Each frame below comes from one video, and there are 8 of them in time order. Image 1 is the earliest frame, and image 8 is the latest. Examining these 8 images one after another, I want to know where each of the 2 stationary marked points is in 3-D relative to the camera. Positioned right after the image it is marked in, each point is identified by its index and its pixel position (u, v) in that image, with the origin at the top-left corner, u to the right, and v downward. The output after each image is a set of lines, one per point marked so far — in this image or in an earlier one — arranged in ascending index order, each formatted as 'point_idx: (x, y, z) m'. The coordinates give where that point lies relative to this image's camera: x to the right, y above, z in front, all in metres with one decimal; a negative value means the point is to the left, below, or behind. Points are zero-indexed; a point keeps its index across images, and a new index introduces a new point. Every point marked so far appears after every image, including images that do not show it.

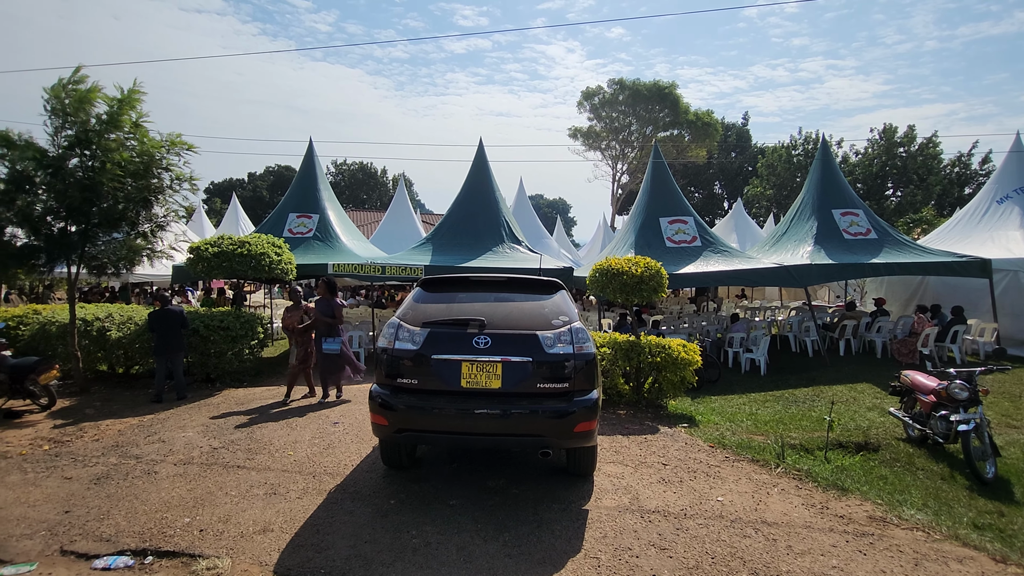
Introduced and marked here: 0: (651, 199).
0: (+3.8, +2.4, +13.7) m
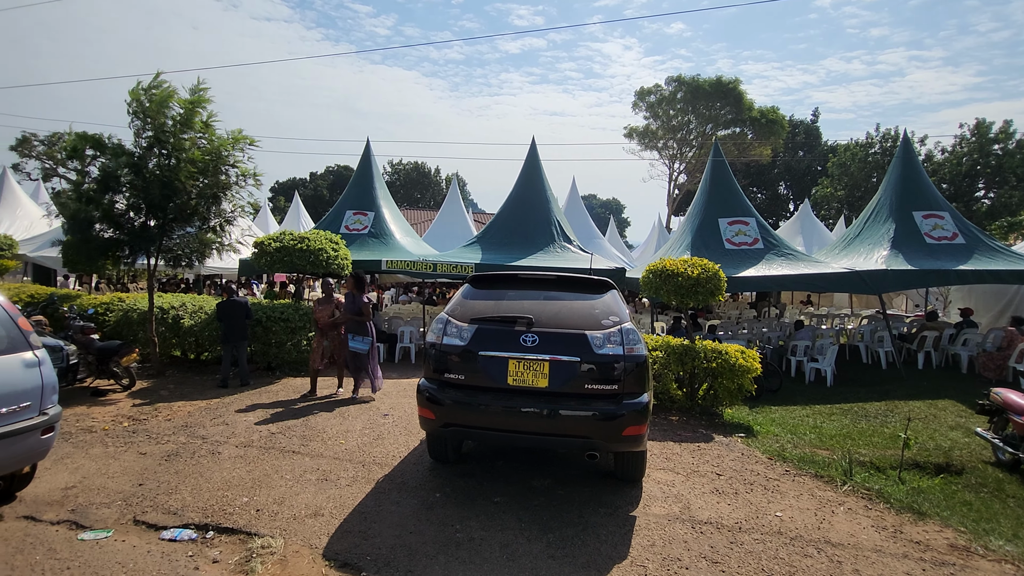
0: (+5.2, +2.3, +13.3) m
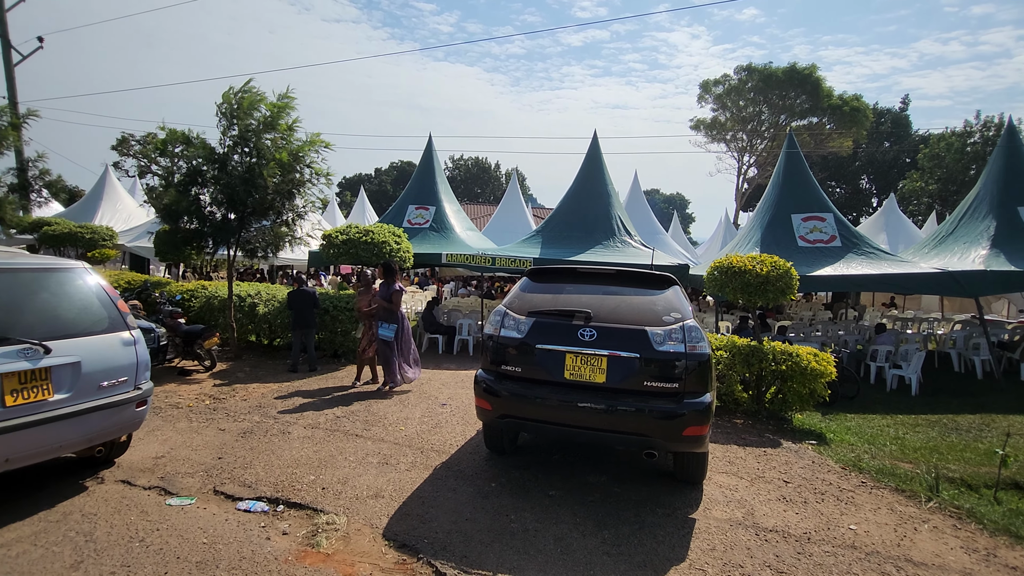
0: (+6.7, +2.3, +12.6) m
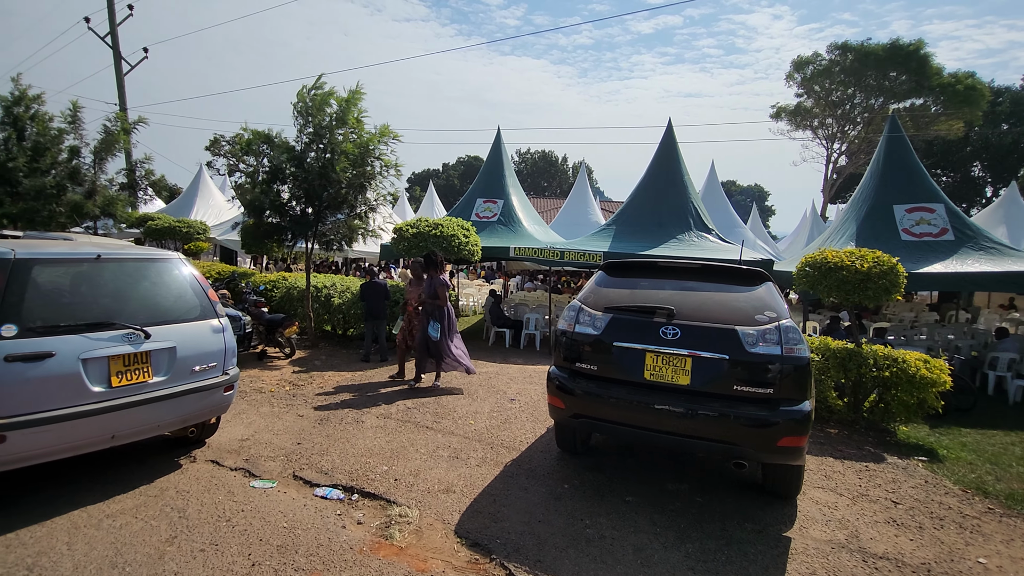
0: (+8.3, +2.4, +11.5) m
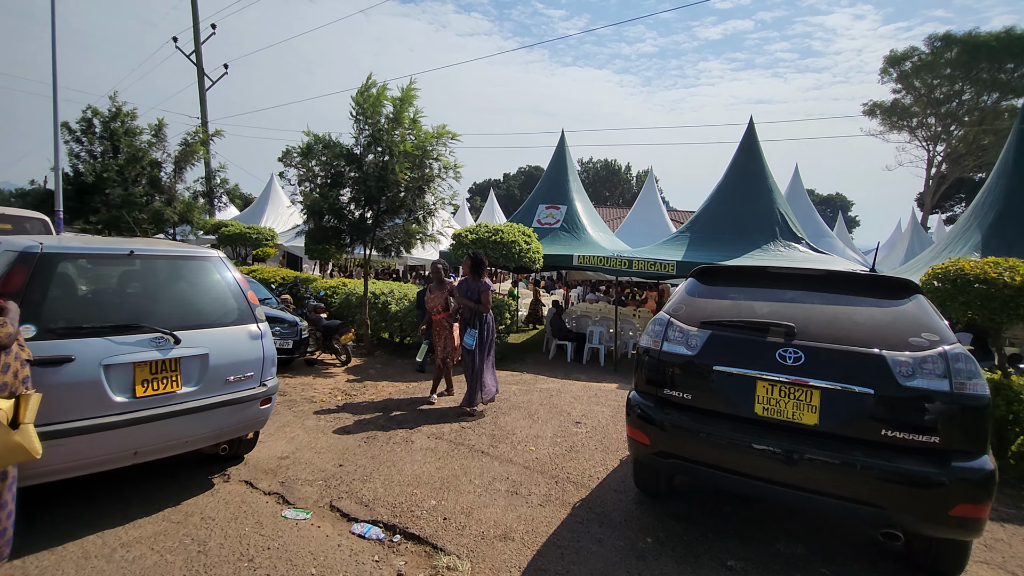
0: (+9.6, +2.0, +9.9) m
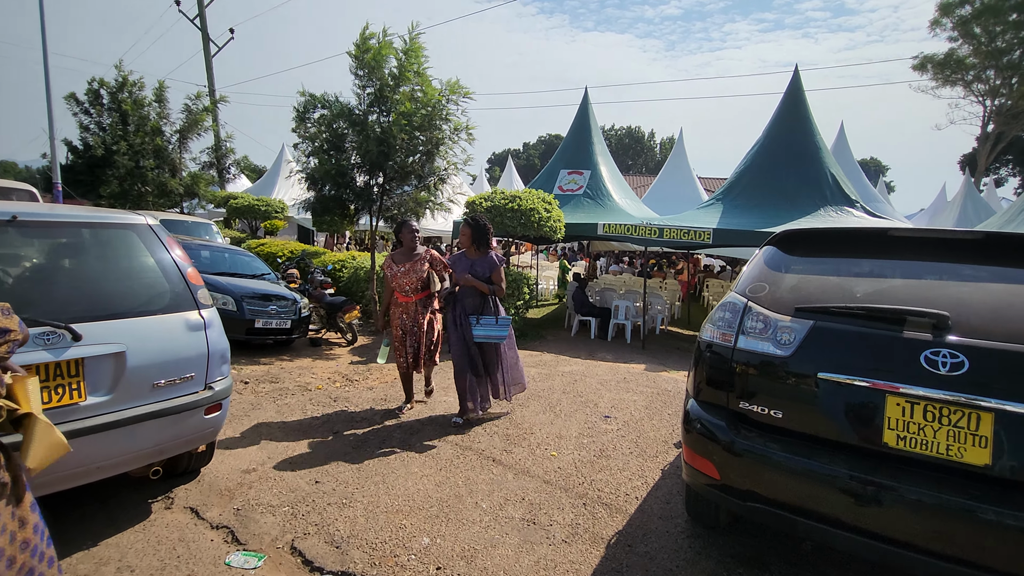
0: (+9.9, +2.6, +8.5) m
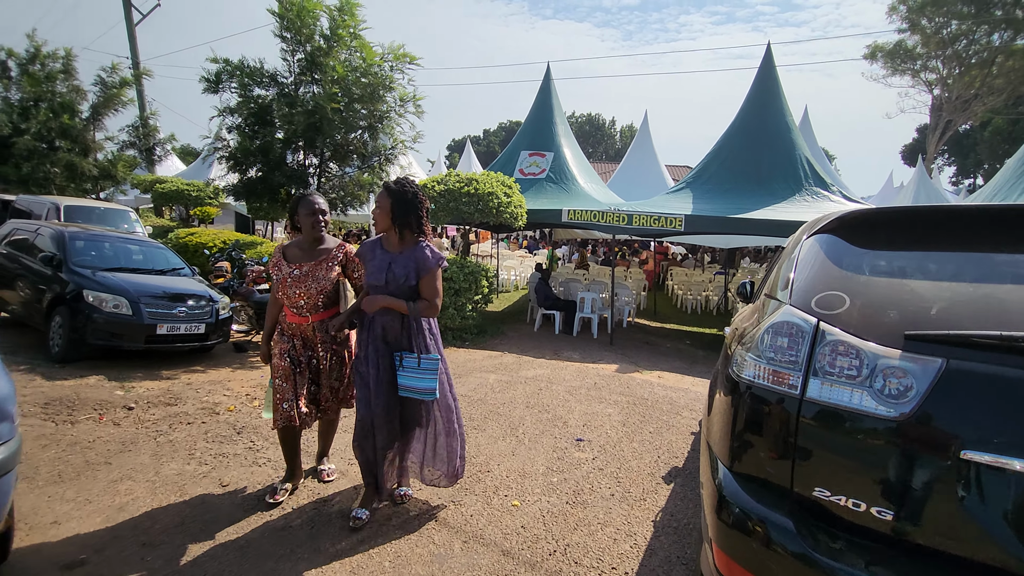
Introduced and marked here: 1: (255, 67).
0: (+9.2, +2.8, +8.2) m
1: (-3.9, +3.5, +7.9) m
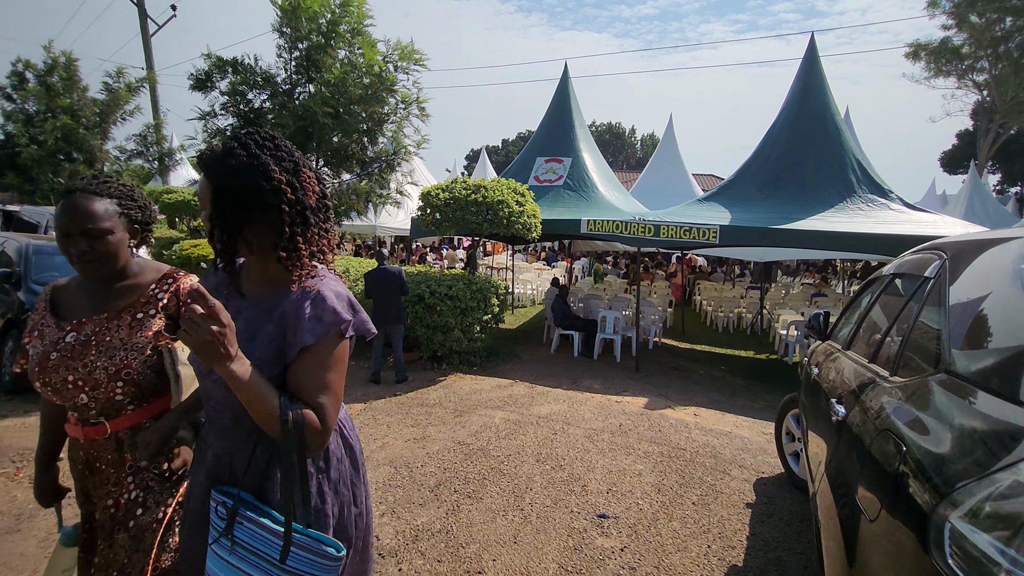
0: (+9.4, +2.4, +6.9) m
1: (-3.7, +3.2, +7.2) m
